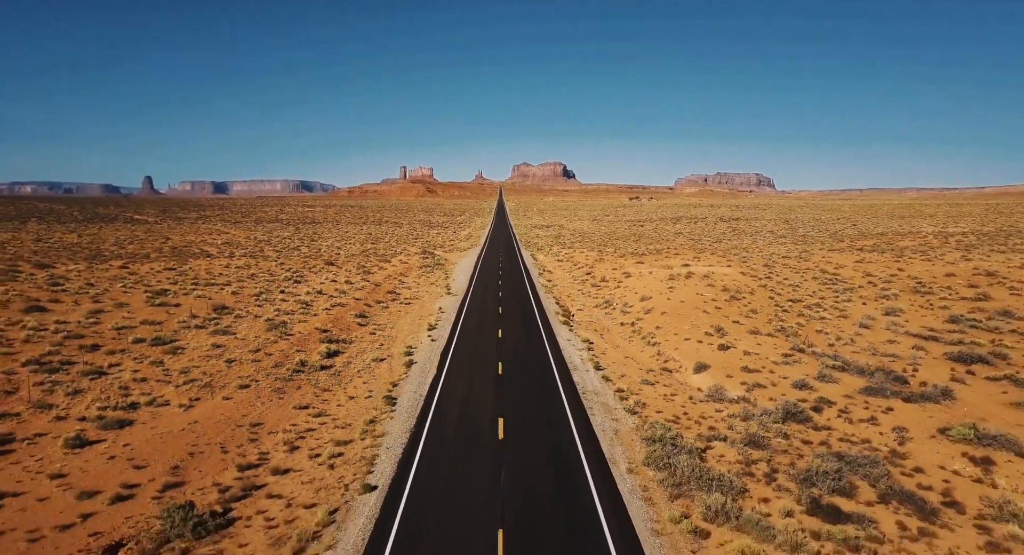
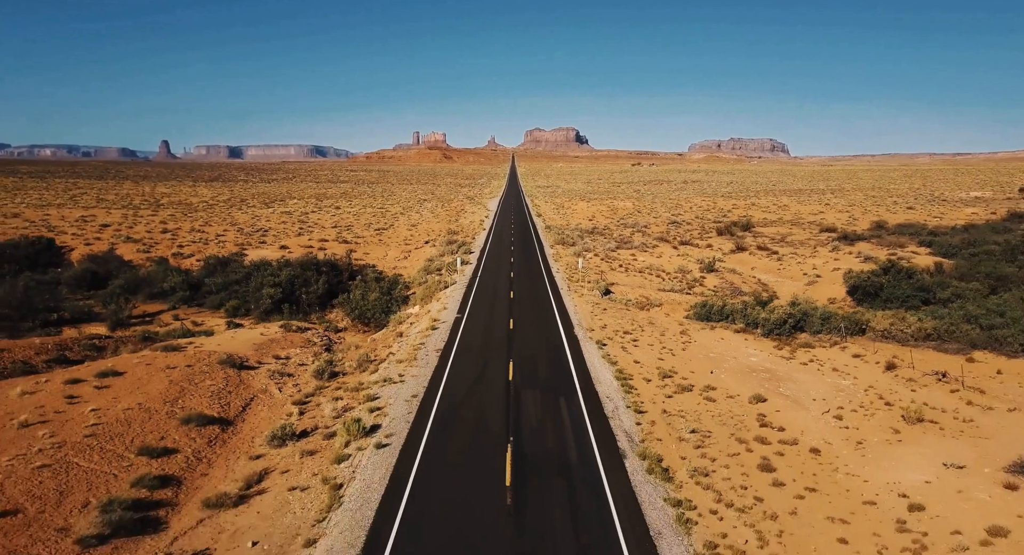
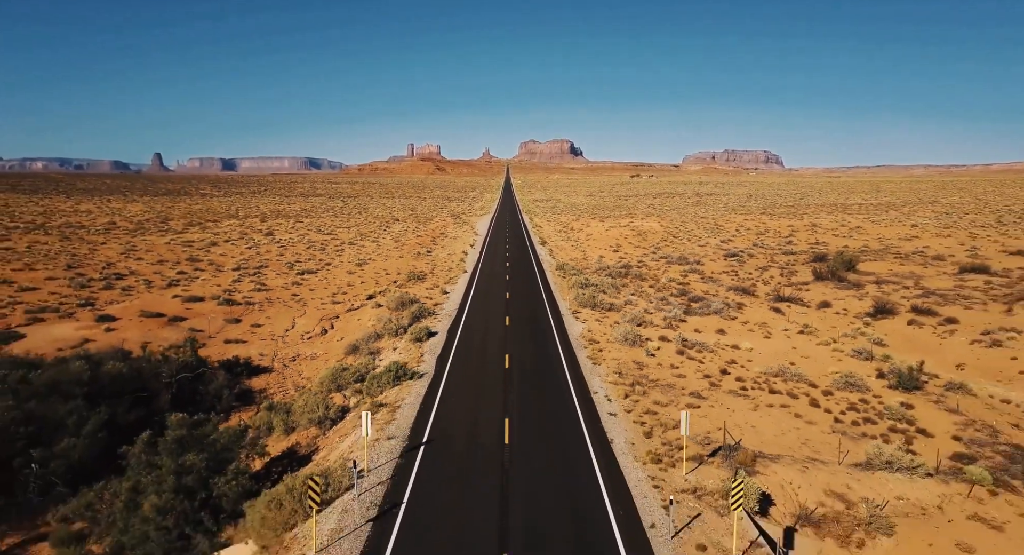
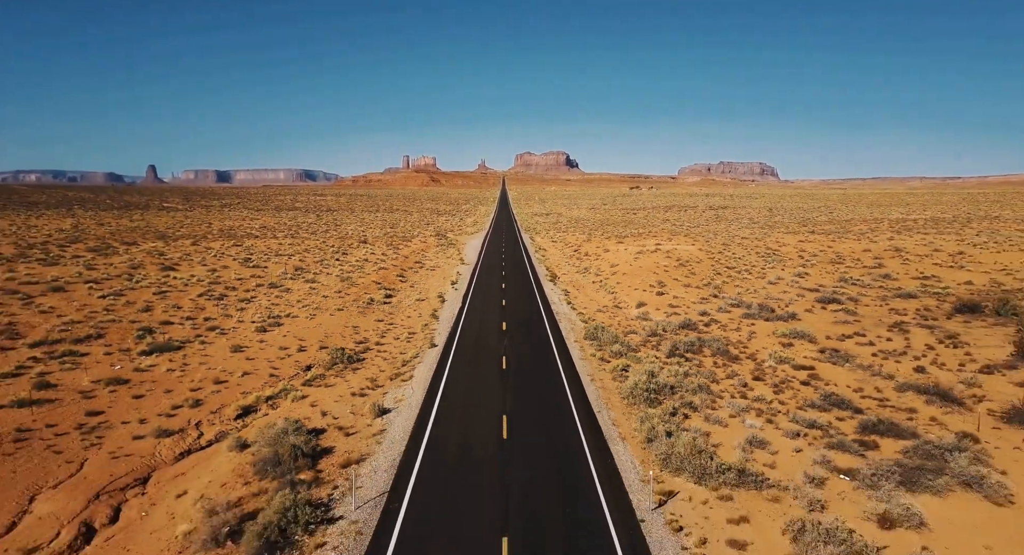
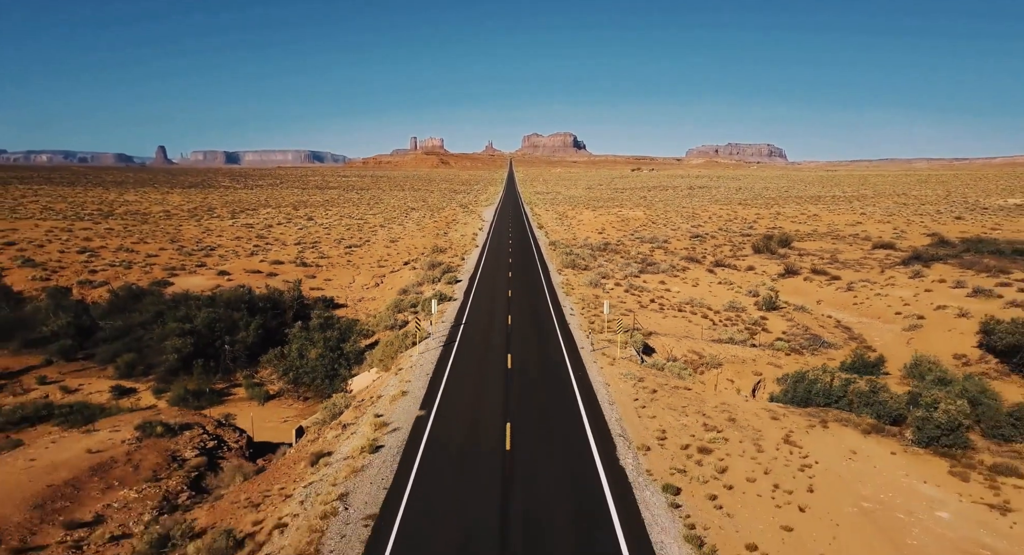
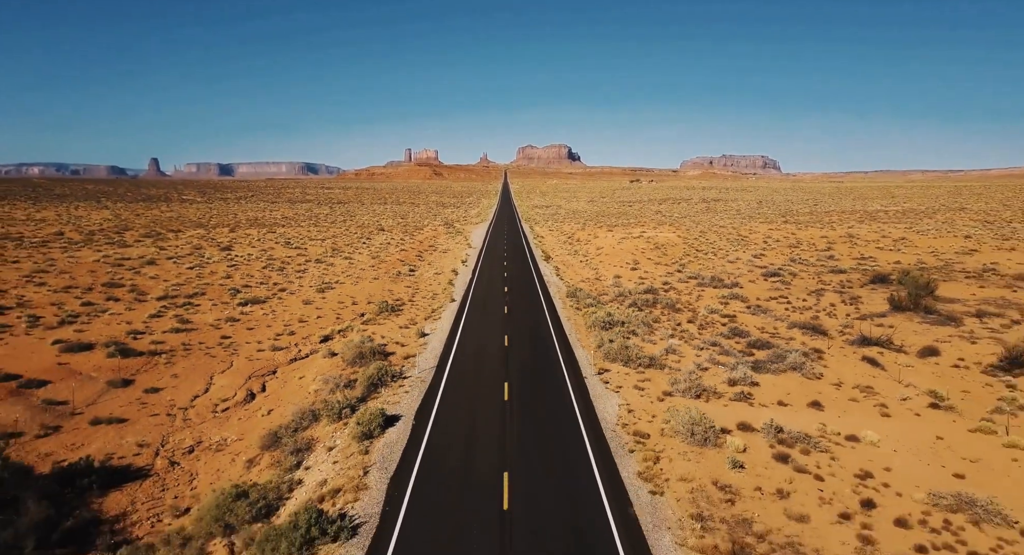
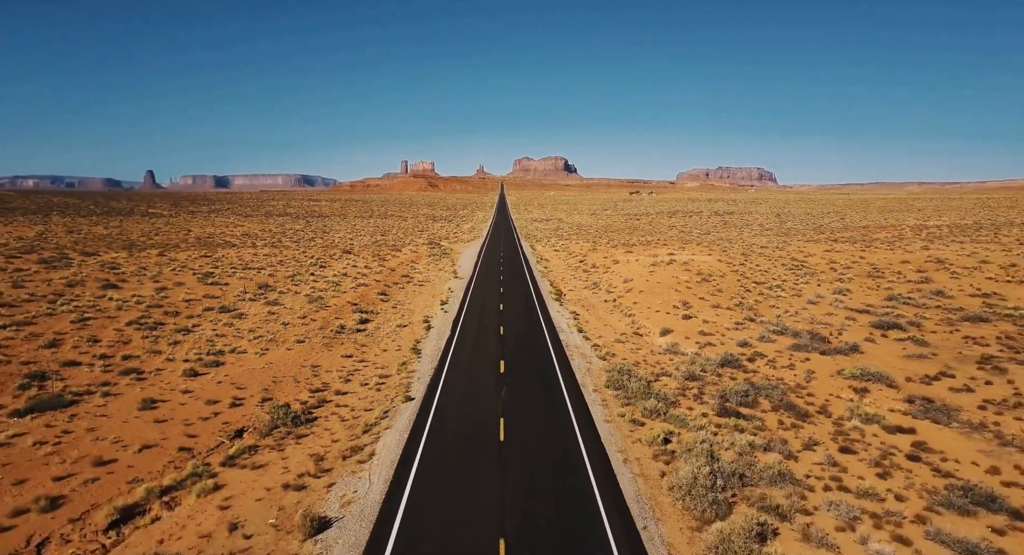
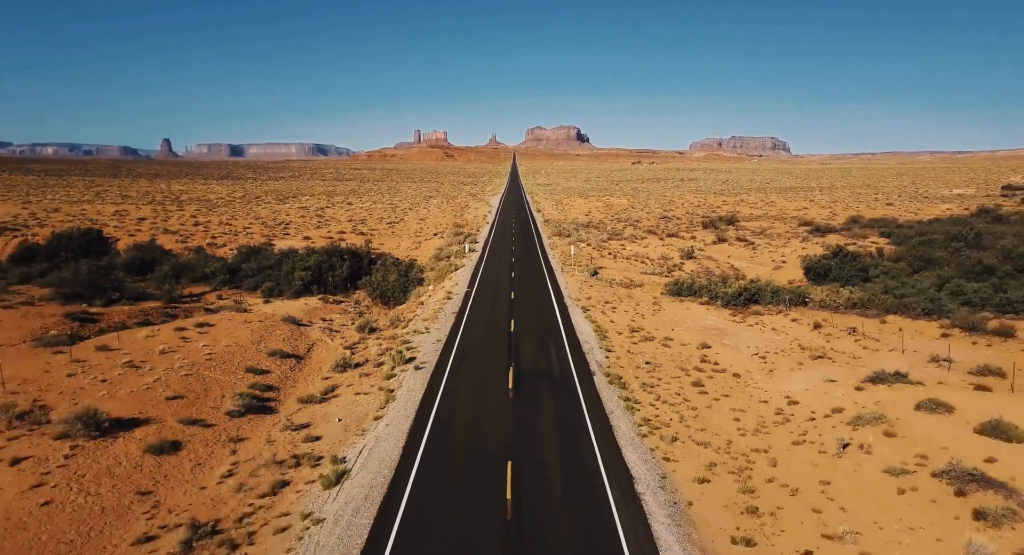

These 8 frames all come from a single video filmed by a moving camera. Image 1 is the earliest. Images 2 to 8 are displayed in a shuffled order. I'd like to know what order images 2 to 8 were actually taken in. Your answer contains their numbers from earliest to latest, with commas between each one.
7, 4, 6, 3, 5, 2, 8
